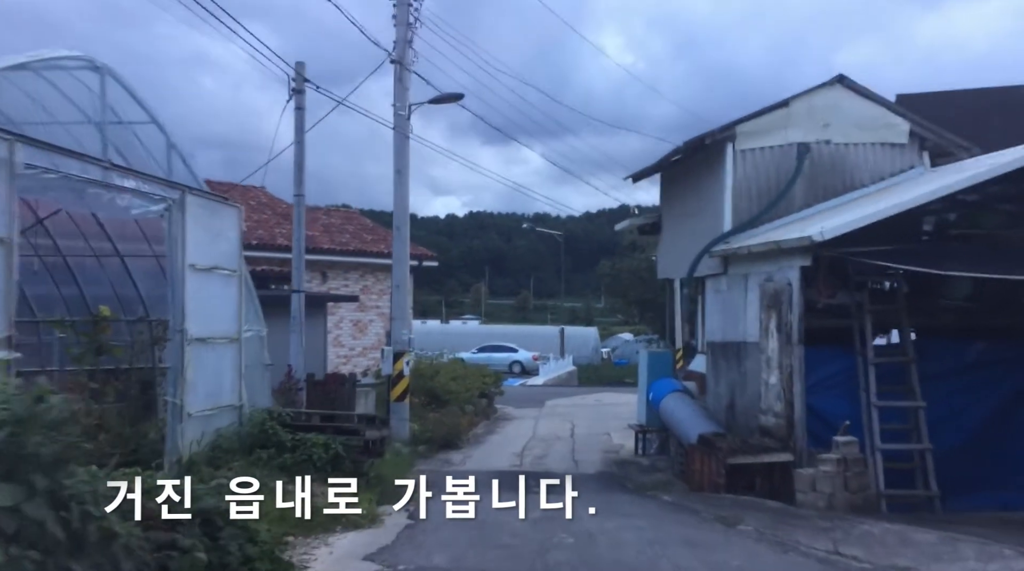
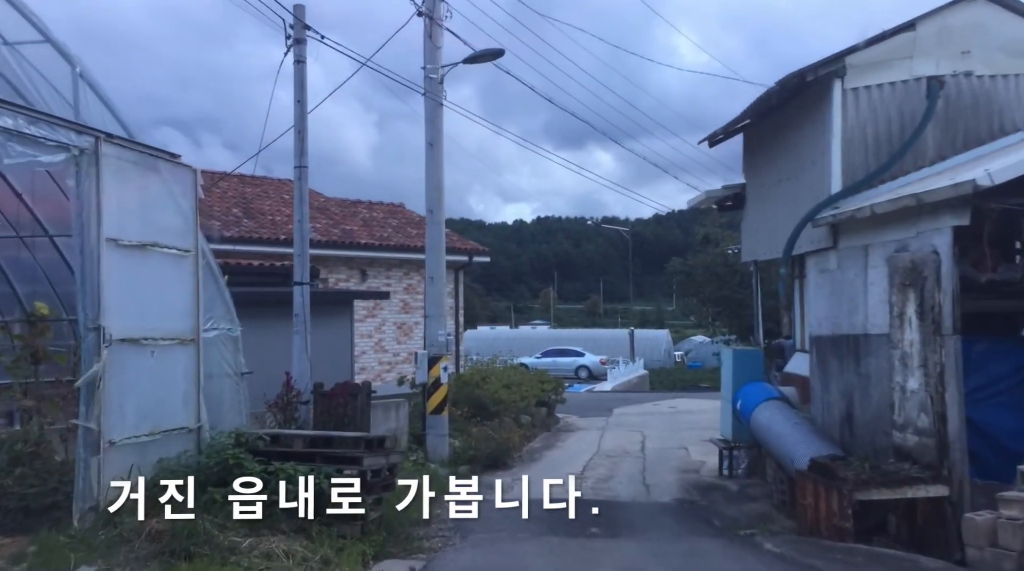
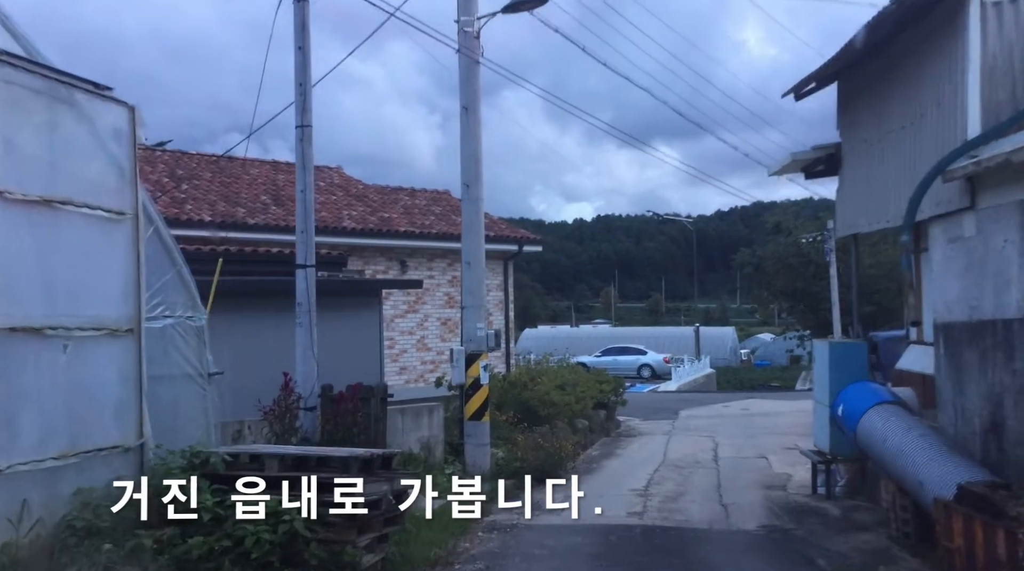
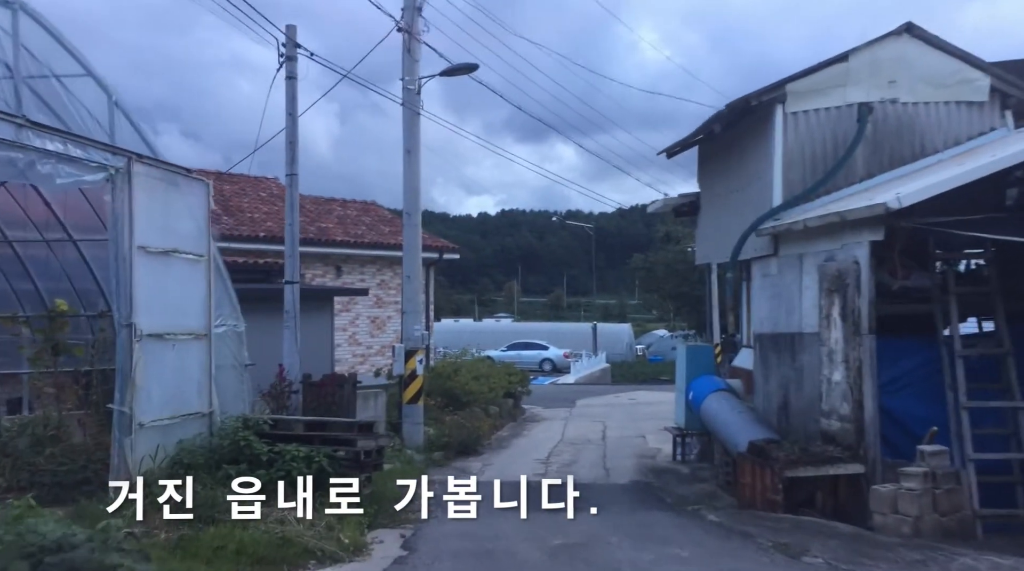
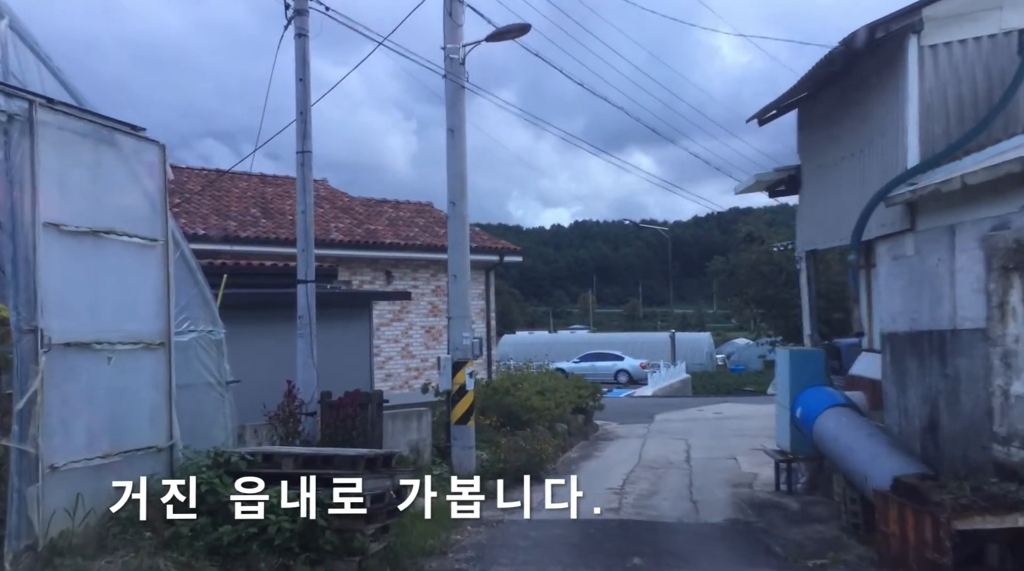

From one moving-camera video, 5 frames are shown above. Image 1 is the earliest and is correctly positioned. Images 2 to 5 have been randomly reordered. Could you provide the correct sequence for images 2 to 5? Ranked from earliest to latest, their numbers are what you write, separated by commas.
4, 2, 5, 3
